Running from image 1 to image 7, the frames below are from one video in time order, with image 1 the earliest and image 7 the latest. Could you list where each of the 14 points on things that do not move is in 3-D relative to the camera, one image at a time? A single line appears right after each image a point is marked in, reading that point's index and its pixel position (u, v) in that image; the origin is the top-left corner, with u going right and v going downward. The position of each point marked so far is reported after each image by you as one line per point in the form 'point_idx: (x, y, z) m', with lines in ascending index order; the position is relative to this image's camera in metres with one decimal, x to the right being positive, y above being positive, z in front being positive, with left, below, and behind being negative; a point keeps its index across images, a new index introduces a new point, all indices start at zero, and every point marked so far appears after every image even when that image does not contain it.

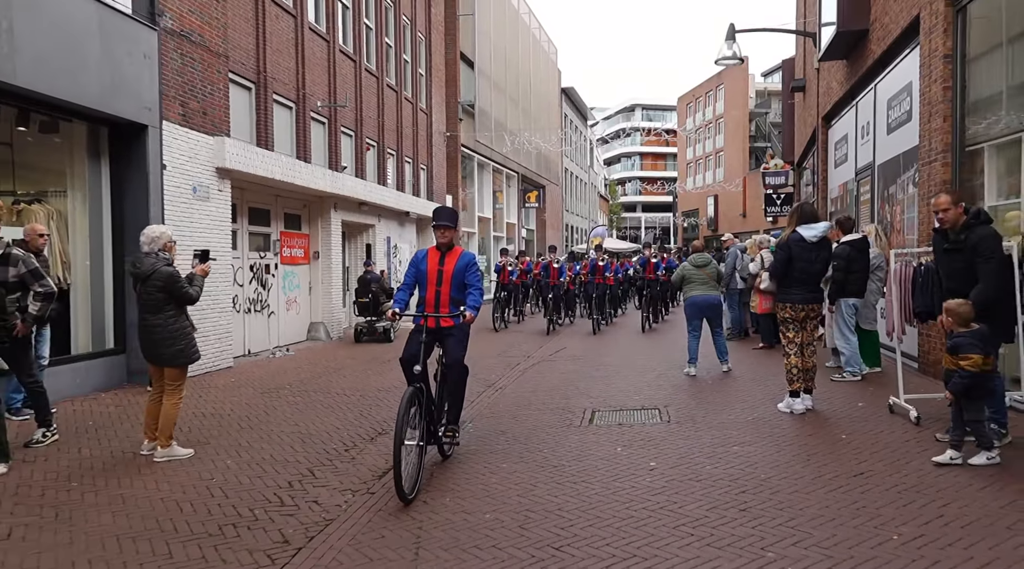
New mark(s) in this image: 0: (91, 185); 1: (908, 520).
0: (-5.0, +1.2, +9.1) m
1: (+2.3, -1.3, +4.1) m
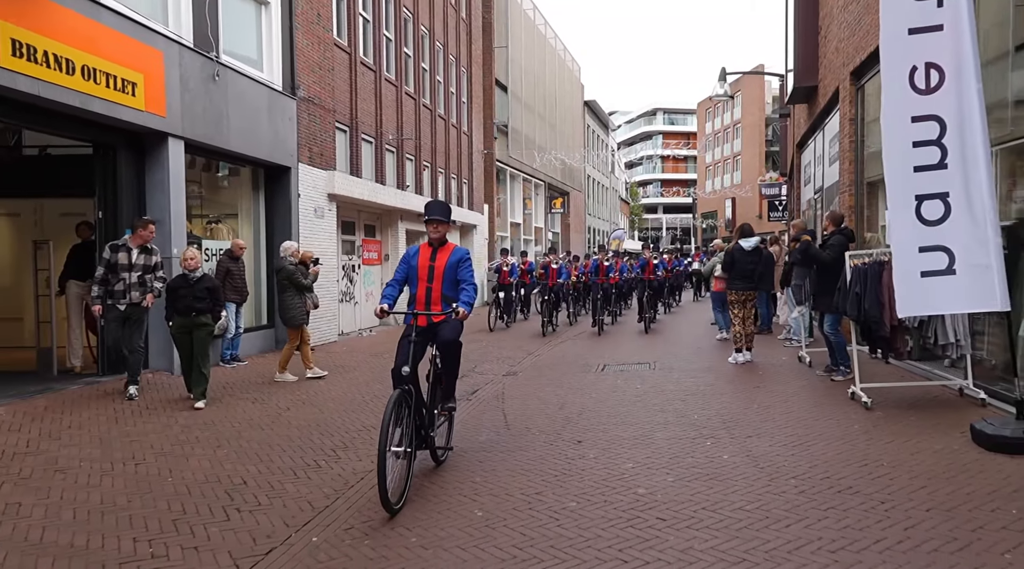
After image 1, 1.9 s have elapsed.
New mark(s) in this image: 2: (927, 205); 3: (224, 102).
0: (-4.4, +1.3, +13.0) m
1: (+2.7, -1.2, +7.8) m
2: (+3.1, +0.6, +5.6) m
3: (-4.2, +2.6, +10.8) m
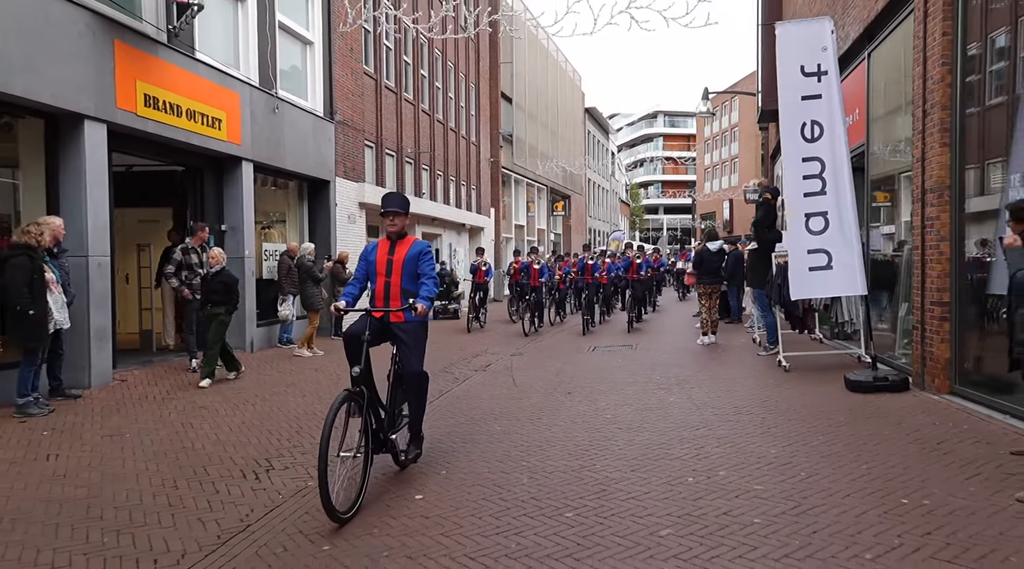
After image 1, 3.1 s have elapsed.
0: (-4.3, +1.4, +15.3) m
1: (+2.8, -1.1, +10.1) m
2: (+3.2, +0.7, +7.9) m
3: (-4.1, +2.7, +13.2) m
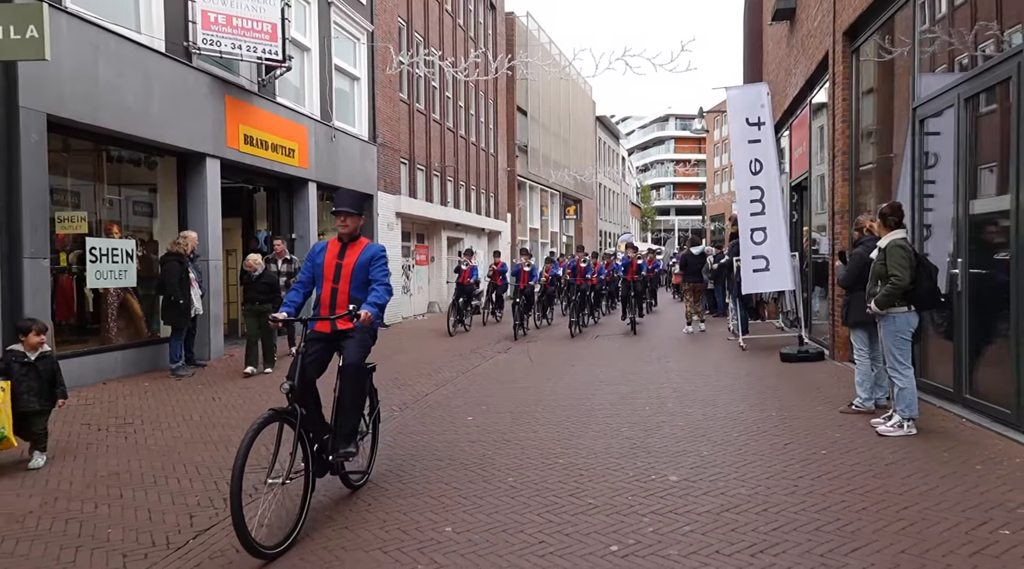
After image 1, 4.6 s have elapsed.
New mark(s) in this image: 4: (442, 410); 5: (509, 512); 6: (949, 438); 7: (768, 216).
0: (-3.9, +1.4, +18.0) m
1: (+3.1, -1.1, +12.7) m
2: (+3.4, +0.7, +10.5) m
3: (-3.8, +2.8, +15.9) m
4: (-0.8, -1.4, +8.0) m
5: (0.0, -1.4, +4.5) m
6: (+3.2, -1.1, +5.5) m
7: (+3.6, +1.0, +10.5) m
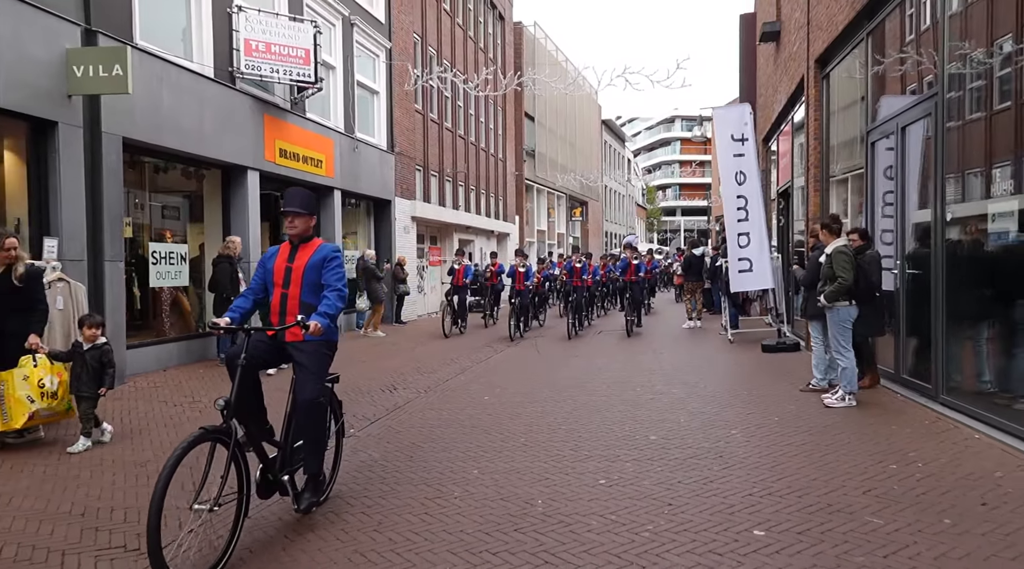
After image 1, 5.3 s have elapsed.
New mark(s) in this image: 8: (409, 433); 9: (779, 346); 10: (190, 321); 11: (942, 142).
0: (-3.7, +1.4, +19.3) m
1: (+3.3, -1.1, +13.9) m
2: (+3.6, +0.7, +11.7) m
3: (-3.6, +2.8, +17.2) m
4: (-0.6, -1.4, +9.3) m
5: (+0.1, -1.4, +5.7) m
6: (+3.3, -1.1, +6.7) m
7: (+3.8, +1.0, +11.7) m
8: (-1.0, -1.4, +7.0) m
9: (+4.0, -0.9, +11.2) m
10: (-5.0, -0.6, +11.7) m
11: (+4.0, +1.3, +6.9) m
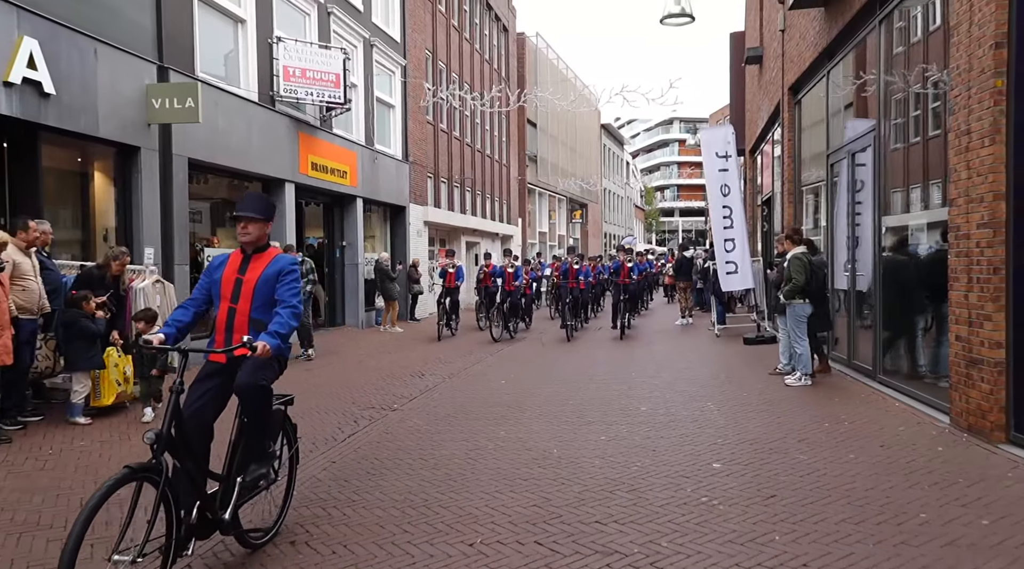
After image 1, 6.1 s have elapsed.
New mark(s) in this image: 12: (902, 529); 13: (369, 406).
0: (-3.5, +1.4, +20.8) m
1: (+3.4, -1.1, +15.4) m
2: (+3.8, +0.7, +13.2) m
3: (-3.4, +2.8, +18.6) m
4: (-0.5, -1.4, +10.7) m
5: (+0.3, -1.4, +7.2) m
6: (+3.5, -1.1, +8.2) m
7: (+3.9, +1.0, +13.2) m
8: (-0.8, -1.4, +8.4) m
9: (+4.2, -0.9, +12.6) m
10: (-4.9, -0.6, +13.2) m
11: (+4.2, +1.3, +8.4) m
12: (+2.0, -1.3, +3.8) m
13: (-1.6, -1.4, +8.5) m
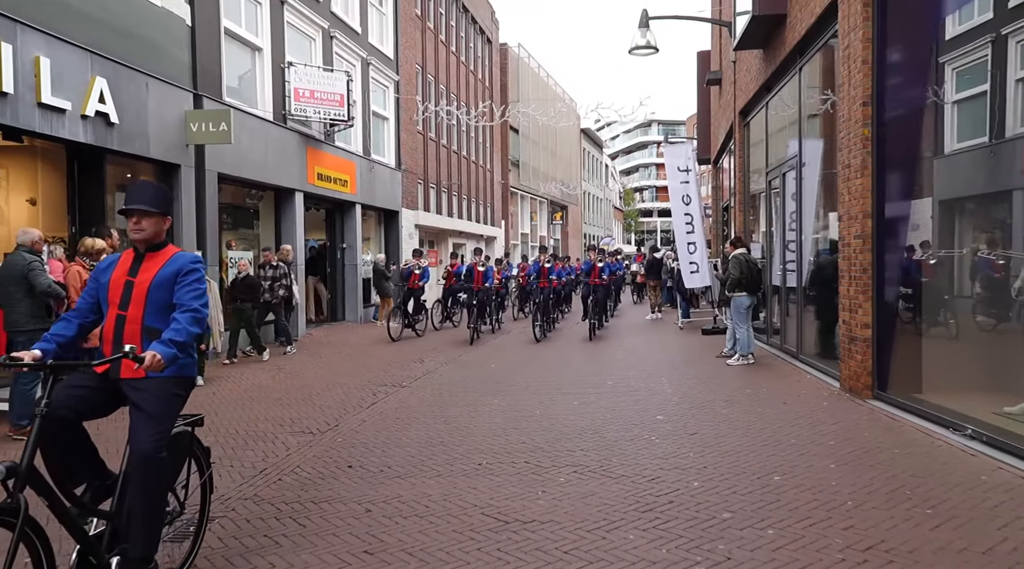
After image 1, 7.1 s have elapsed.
0: (-4.0, +1.5, +22.4) m
1: (+3.1, -1.1, +17.1) m
2: (+3.5, +0.8, +15.0) m
3: (-3.8, +2.8, +20.3) m
4: (-0.6, -1.3, +12.4) m
5: (+0.2, -1.3, +8.9) m
6: (+3.4, -1.1, +10.0) m
7: (+3.7, +1.0, +15.0) m
8: (-0.9, -1.4, +10.1) m
9: (+3.9, -0.9, +14.5) m
10: (-5.1, -0.6, +14.7) m
11: (+4.0, +1.4, +10.2) m
12: (+2.0, -1.2, +5.6) m
13: (-1.8, -1.4, +10.2) m
